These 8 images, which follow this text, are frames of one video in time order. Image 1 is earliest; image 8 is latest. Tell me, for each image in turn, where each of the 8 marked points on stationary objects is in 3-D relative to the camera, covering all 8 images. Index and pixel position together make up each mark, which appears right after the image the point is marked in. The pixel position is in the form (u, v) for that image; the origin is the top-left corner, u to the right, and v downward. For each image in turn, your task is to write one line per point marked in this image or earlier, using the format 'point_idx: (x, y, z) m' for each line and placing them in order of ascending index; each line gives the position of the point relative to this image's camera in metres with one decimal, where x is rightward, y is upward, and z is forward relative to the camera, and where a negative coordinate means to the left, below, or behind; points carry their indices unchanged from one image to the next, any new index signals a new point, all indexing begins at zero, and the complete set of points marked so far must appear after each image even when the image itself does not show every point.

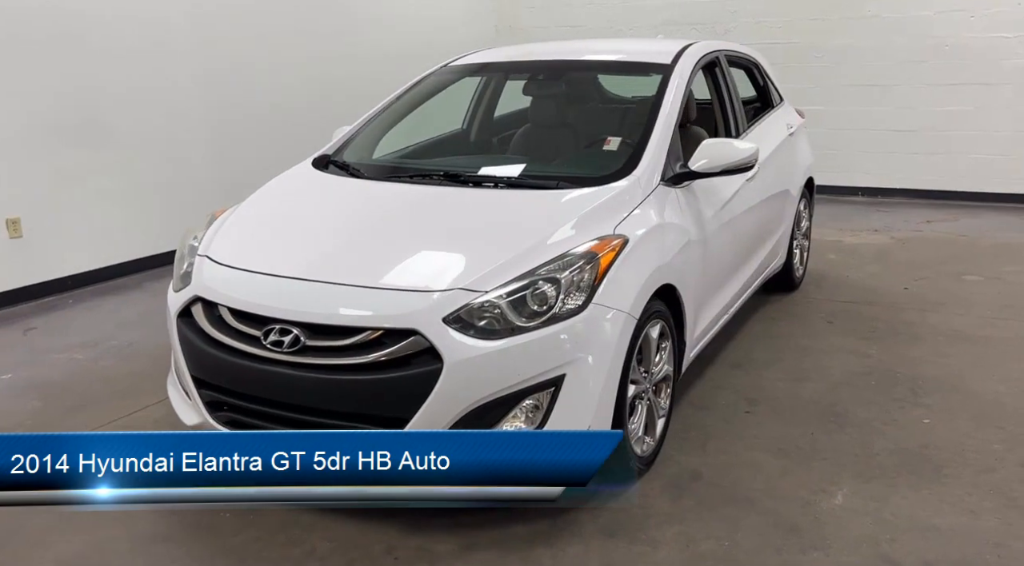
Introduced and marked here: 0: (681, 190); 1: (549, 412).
0: (+0.5, +0.3, +2.9) m
1: (+0.1, -0.3, +2.2) m
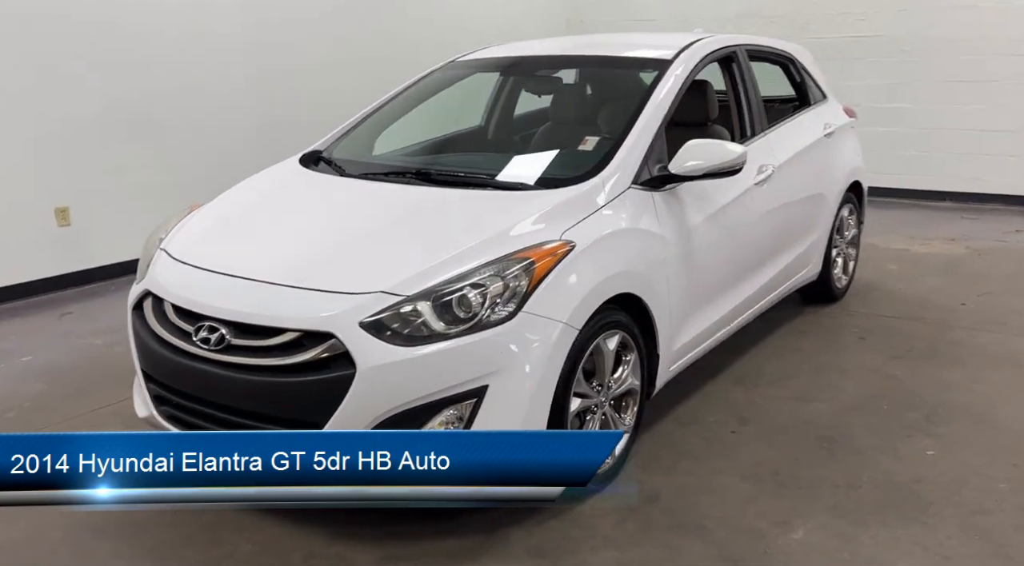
0: (+0.5, +0.3, +2.8) m
1: (-0.1, -0.4, +2.1) m
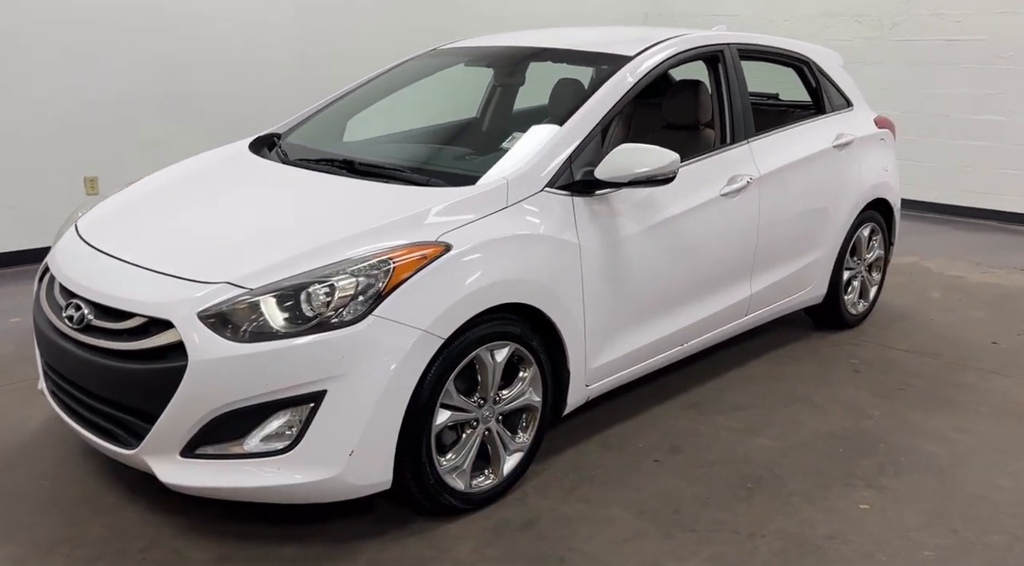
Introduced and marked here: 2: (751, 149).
0: (+0.2, +0.2, +2.6) m
1: (-0.5, -0.3, +2.0) m
2: (+0.9, +0.5, +3.3) m
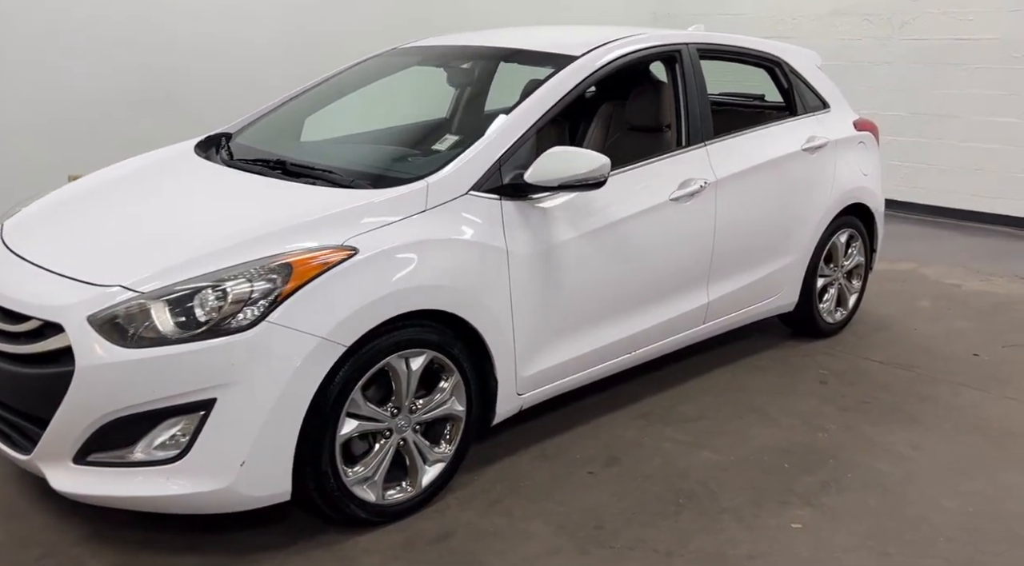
0: (0.0, +0.2, +2.5) m
1: (-0.7, -0.4, +2.0) m
2: (+0.7, +0.5, +3.2) m
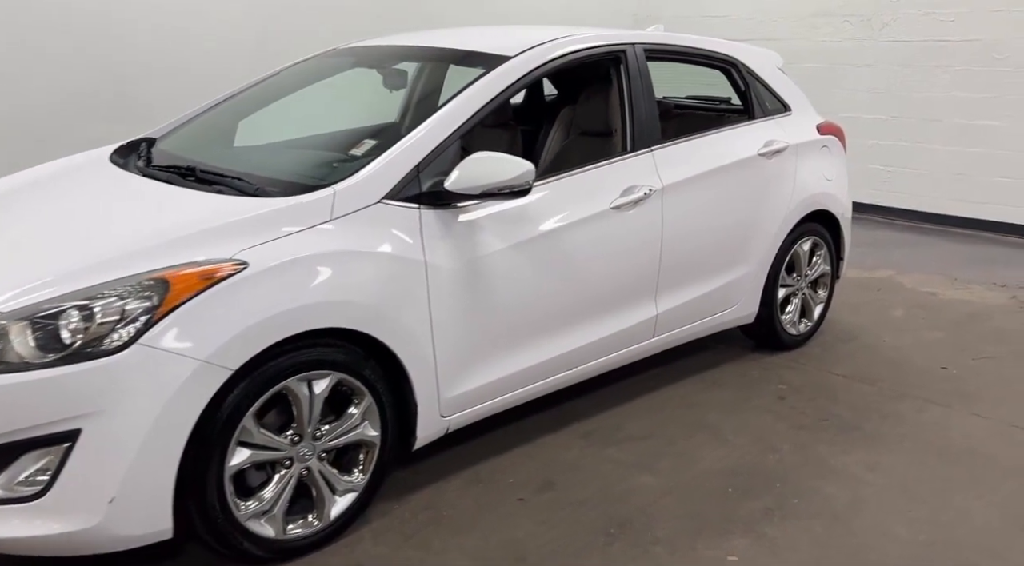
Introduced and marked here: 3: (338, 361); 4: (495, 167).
0: (-0.2, +0.2, +2.3) m
1: (-0.9, -0.4, +1.8) m
2: (+0.5, +0.4, +3.0) m
3: (-0.4, -0.2, +2.1) m
4: (0.0, +0.3, +2.3) m
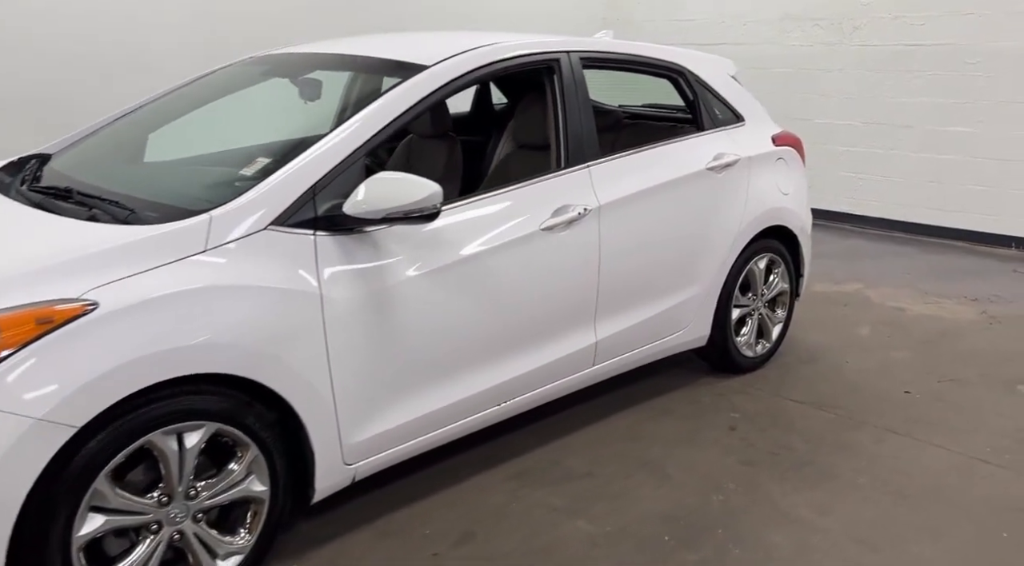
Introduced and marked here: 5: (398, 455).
0: (-0.4, +0.1, +2.1) m
1: (-1.1, -0.5, +1.5) m
2: (+0.2, +0.3, +2.8) m
3: (-0.6, -0.3, +1.9) m
4: (-0.3, +0.2, +2.1) m
5: (-0.3, -0.5, +2.3) m
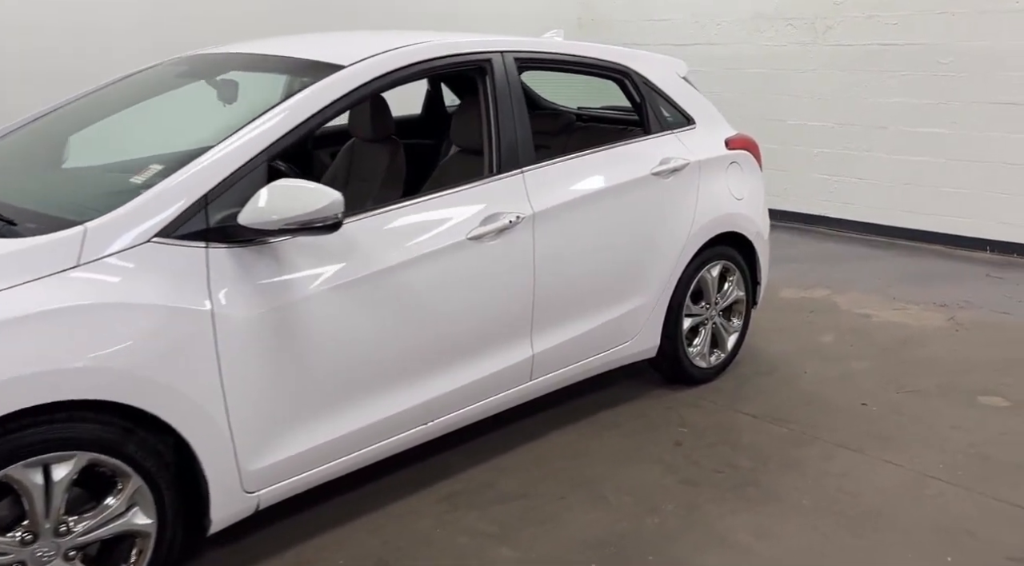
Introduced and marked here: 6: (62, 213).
0: (-0.6, +0.1, +2.0) m
1: (-1.3, -0.5, +1.4) m
2: (0.0, +0.3, +2.6) m
3: (-0.8, -0.3, +1.7) m
4: (-0.5, +0.2, +1.9) m
5: (-0.5, -0.5, +2.2) m
6: (-1.0, +0.2, +2.0) m
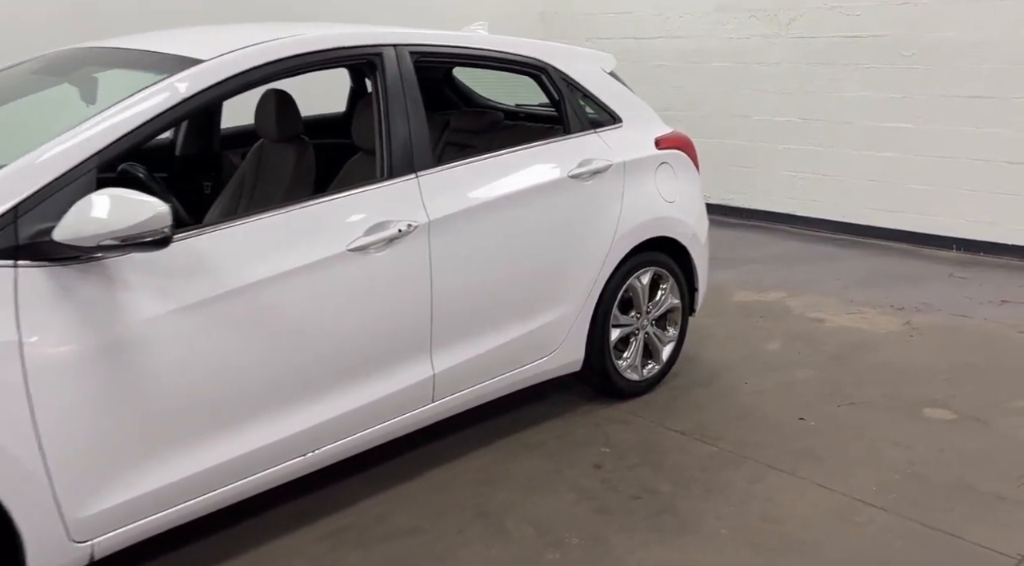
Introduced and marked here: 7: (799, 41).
0: (-0.9, 0.0, +1.7) m
1: (-1.6, -0.6, +1.1) m
2: (-0.3, +0.3, +2.4) m
3: (-1.1, -0.4, +1.5) m
4: (-0.8, +0.1, +1.7) m
5: (-0.8, -0.5, +2.0) m
6: (-1.3, +0.1, +1.8) m
7: (+1.9, +1.7, +6.1) m
